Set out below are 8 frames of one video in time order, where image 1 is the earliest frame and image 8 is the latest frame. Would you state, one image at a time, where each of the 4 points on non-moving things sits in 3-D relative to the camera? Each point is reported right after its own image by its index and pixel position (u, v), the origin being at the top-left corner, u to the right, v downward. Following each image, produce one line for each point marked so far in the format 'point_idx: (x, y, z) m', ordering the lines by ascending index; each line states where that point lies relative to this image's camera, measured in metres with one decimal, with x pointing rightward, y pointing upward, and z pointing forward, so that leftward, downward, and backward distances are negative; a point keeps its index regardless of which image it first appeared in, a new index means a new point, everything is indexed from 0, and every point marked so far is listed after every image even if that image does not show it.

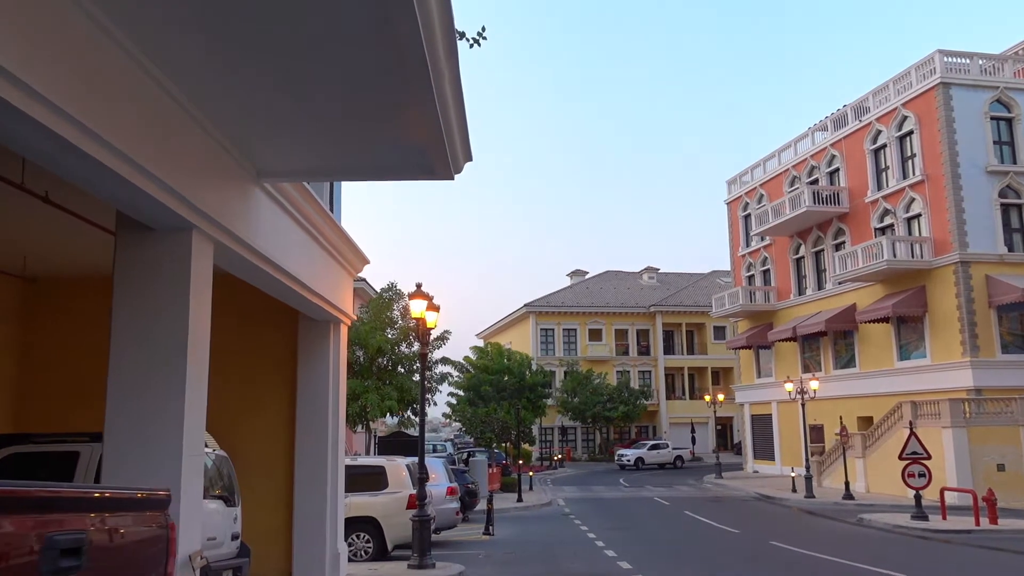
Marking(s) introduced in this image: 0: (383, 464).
0: (-2.3, -3.1, +15.2) m
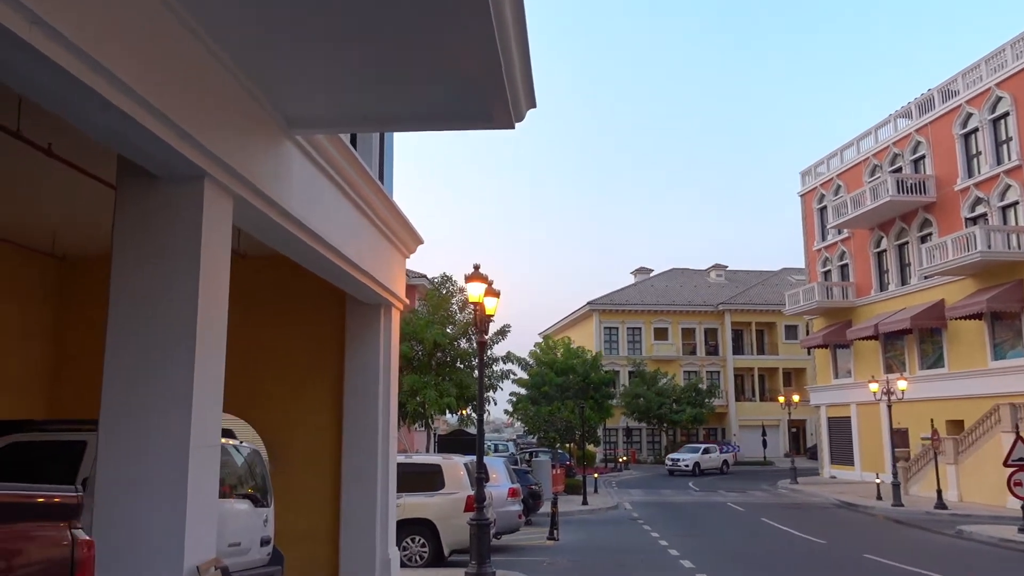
0: (-1.2, -2.9, +14.2) m
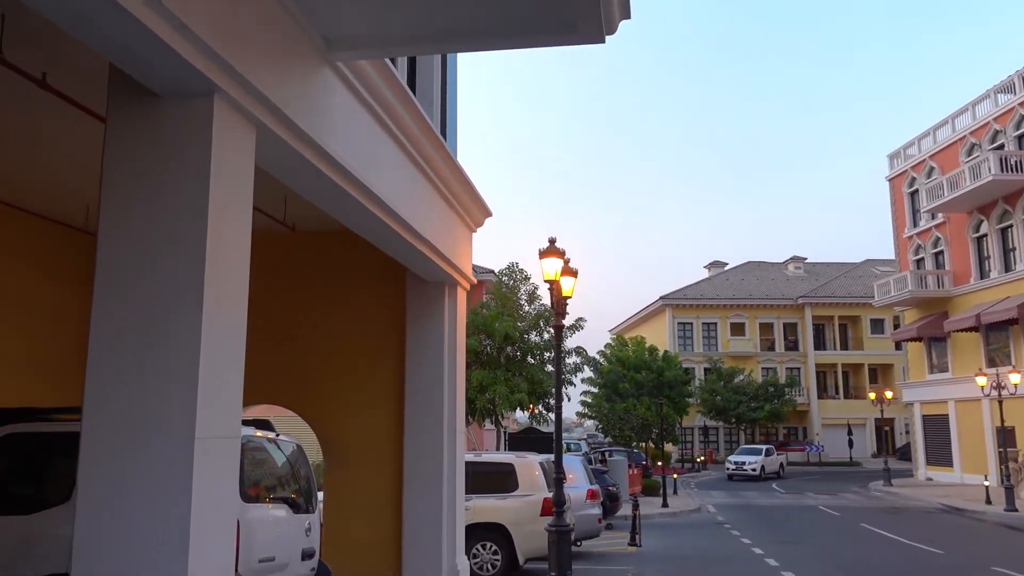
0: (0.0, -2.6, +13.0) m
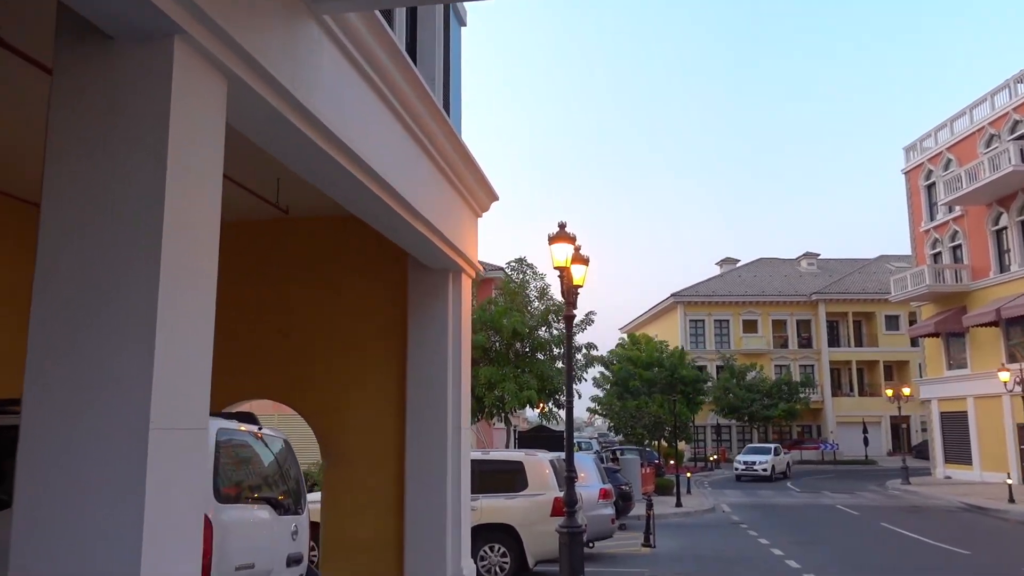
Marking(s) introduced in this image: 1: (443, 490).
0: (+0.1, -2.5, +12.4) m
1: (-0.7, -2.0, +8.3) m
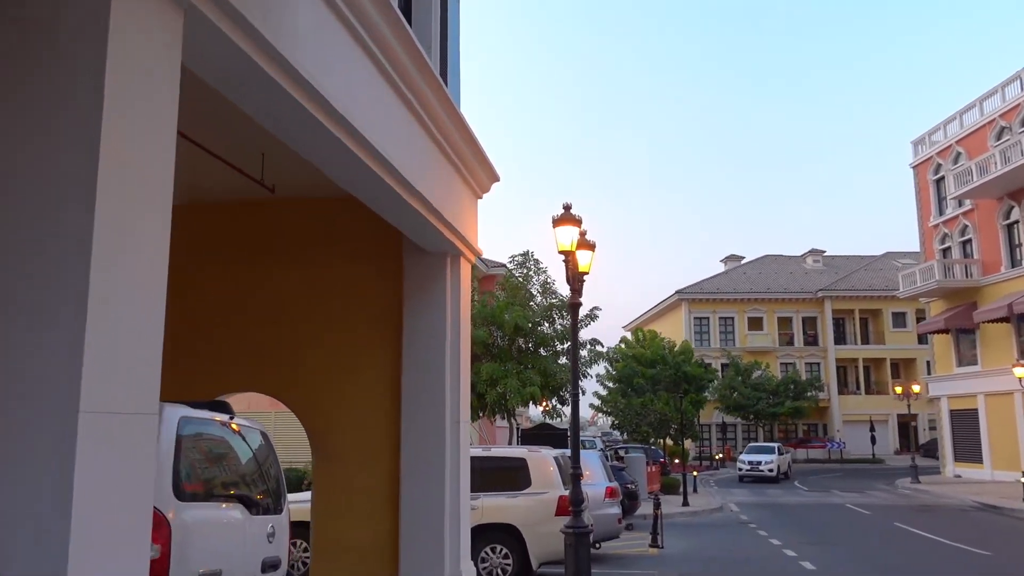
0: (+0.2, -2.4, +11.9) m
1: (-0.6, -1.8, +7.7) m
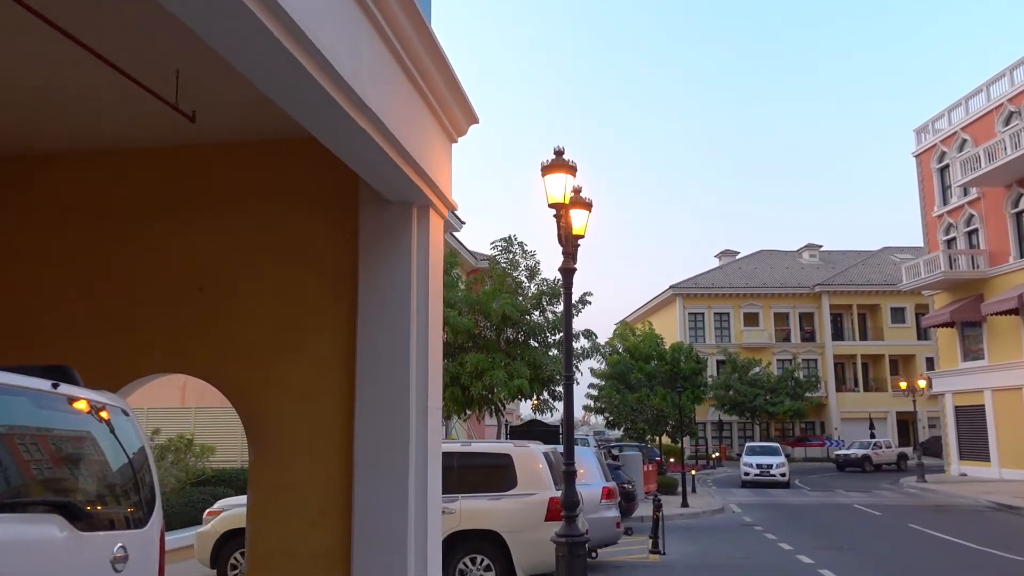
0: (0.0, -2.0, +10.5) m
1: (-0.8, -1.5, +6.3) m
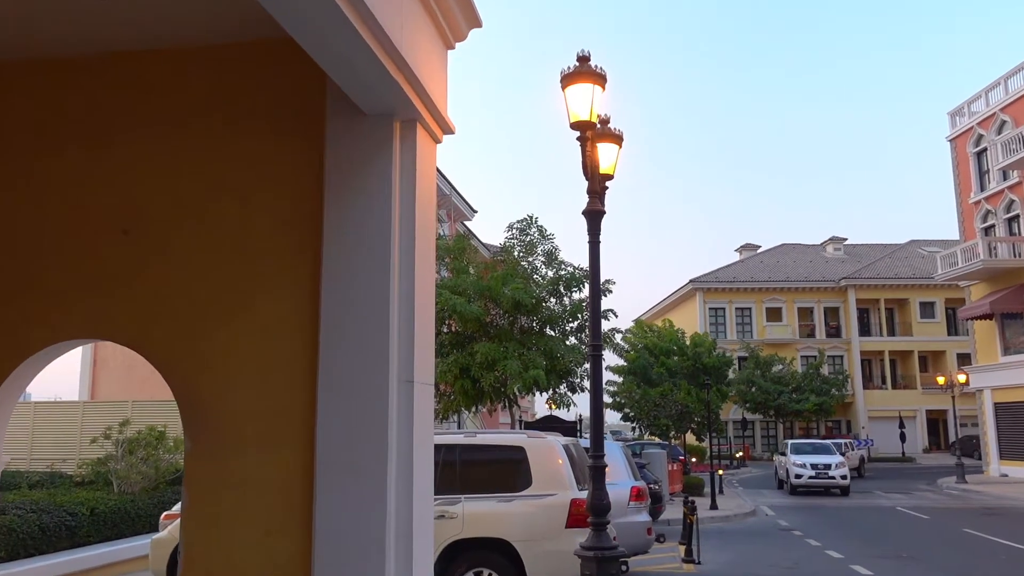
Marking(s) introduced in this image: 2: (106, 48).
0: (+0.1, -1.7, +8.9) m
1: (-0.7, -1.1, +4.7) m
2: (-2.8, +1.6, +5.6) m
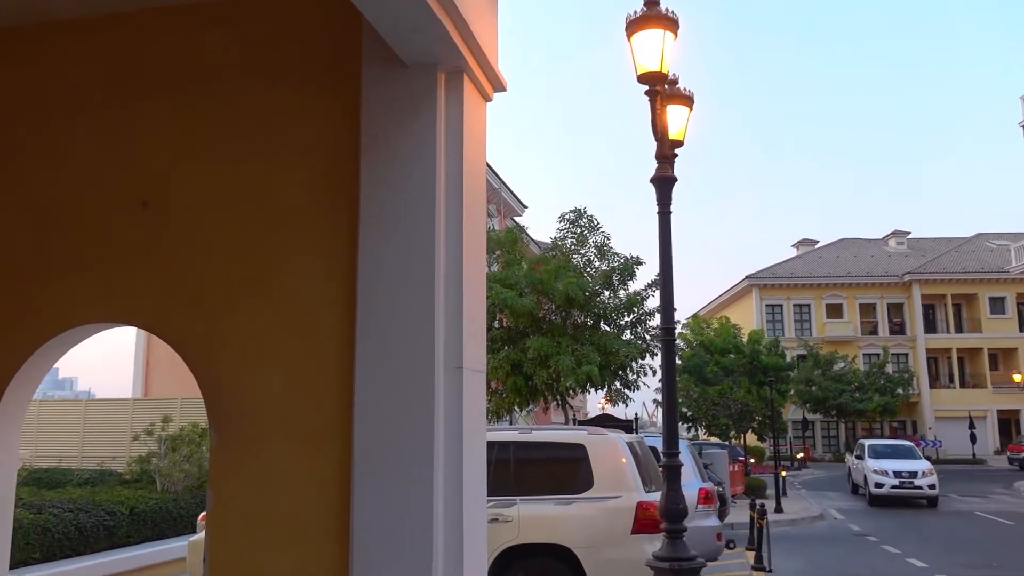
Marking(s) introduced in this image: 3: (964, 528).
0: (+0.7, -1.5, +8.2) m
1: (-0.4, -1.0, +4.1) m
2: (-2.5, +1.7, +5.2) m
3: (+9.4, -5.0, +17.7) m
